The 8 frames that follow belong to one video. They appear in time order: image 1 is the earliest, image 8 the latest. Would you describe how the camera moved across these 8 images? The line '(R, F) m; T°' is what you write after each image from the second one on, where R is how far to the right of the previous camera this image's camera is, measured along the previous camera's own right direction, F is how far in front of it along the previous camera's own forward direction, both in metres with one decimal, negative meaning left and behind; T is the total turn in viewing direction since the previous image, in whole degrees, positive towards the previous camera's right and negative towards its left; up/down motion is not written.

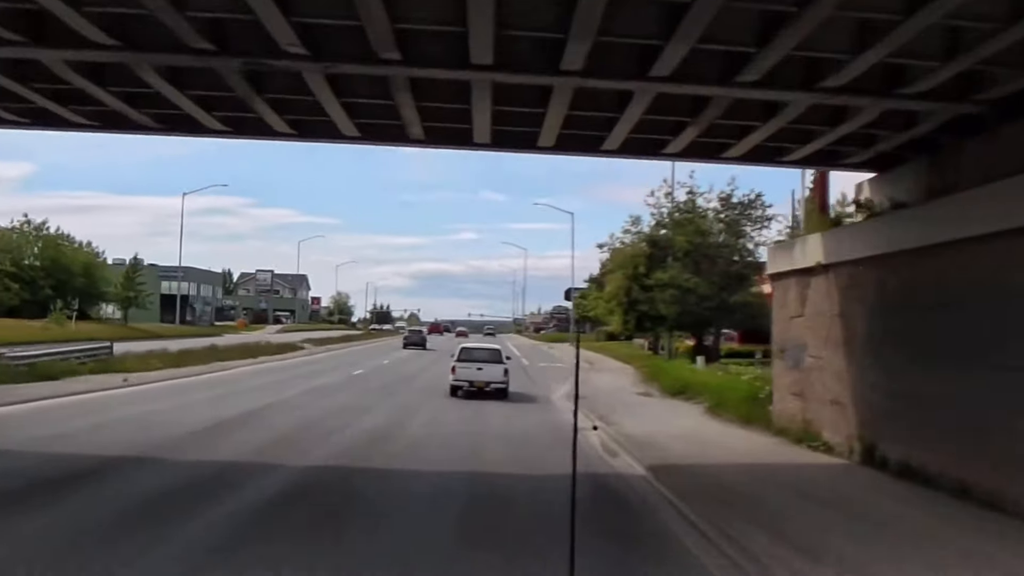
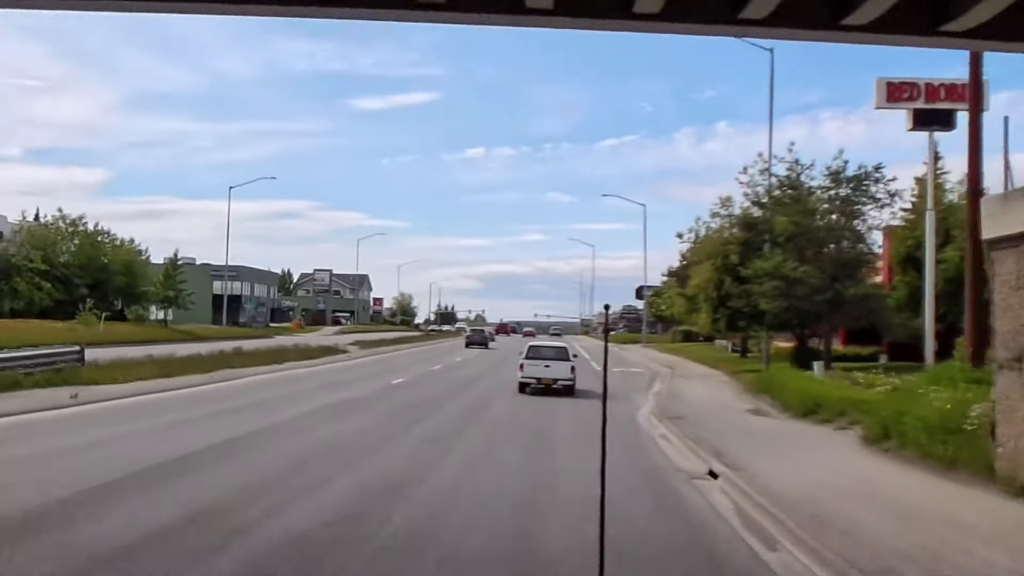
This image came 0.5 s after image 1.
(-0.1, +4.6) m; -3°
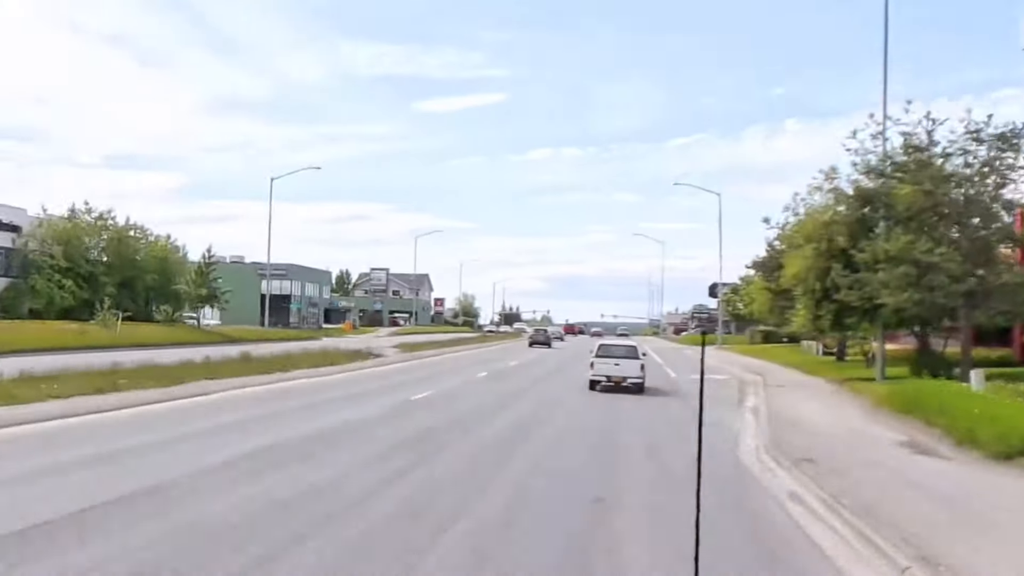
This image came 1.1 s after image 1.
(+0.2, +4.7) m; -3°
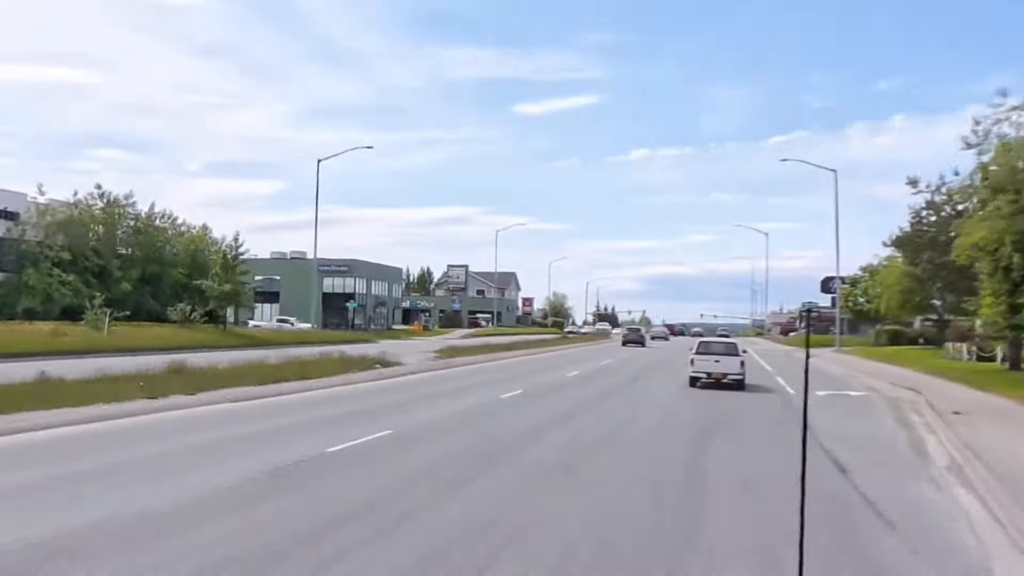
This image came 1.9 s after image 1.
(+0.8, +7.4) m; -5°
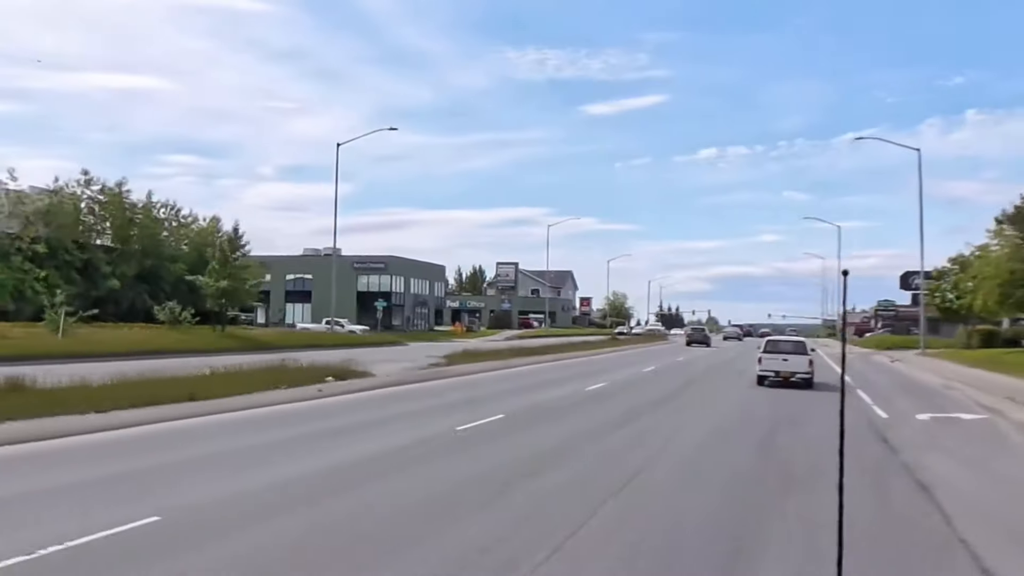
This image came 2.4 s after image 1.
(+1.0, +5.0) m; -3°
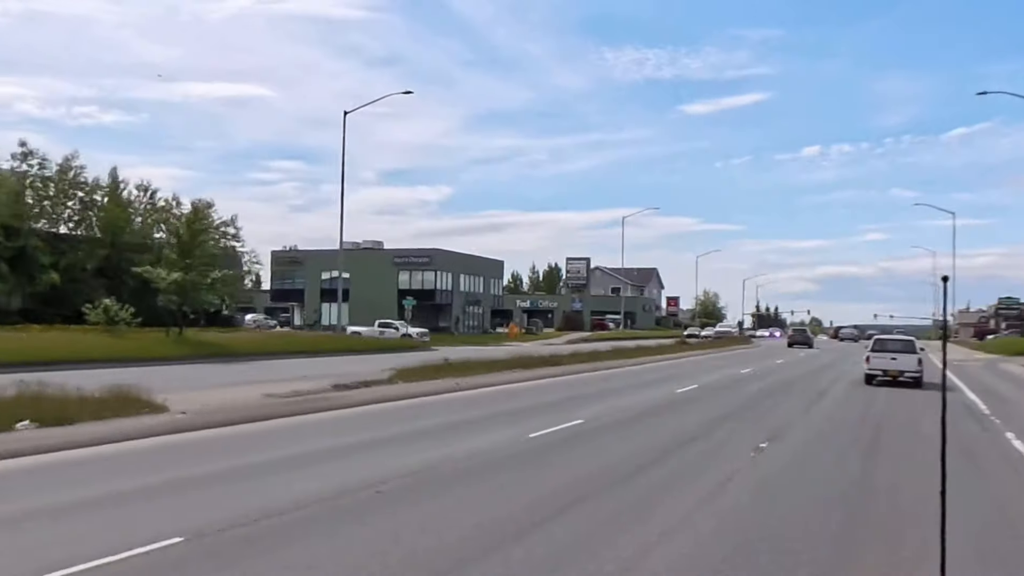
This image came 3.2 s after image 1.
(+1.9, +7.5) m; -5°
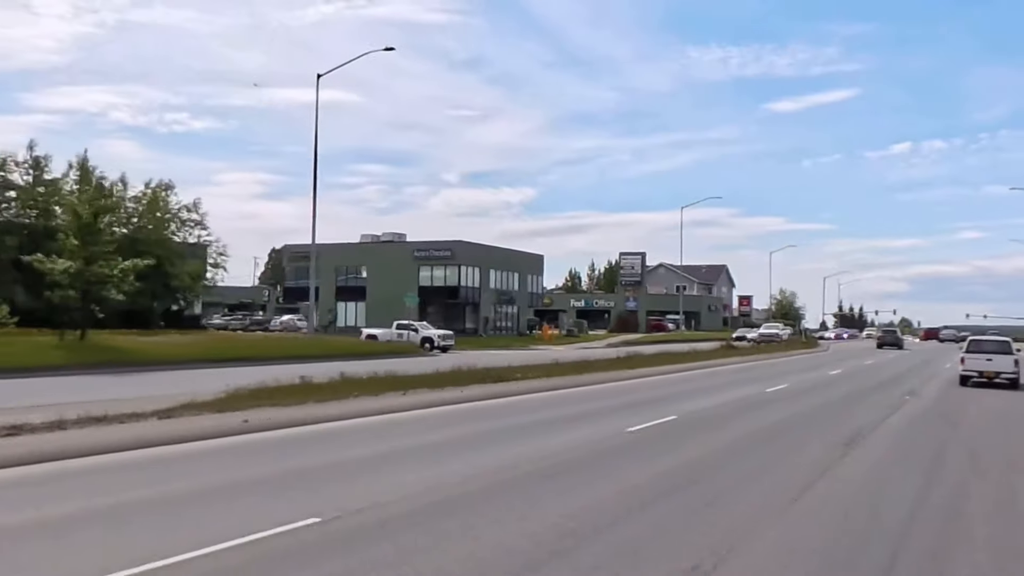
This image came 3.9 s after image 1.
(+2.1, +6.2) m; -4°
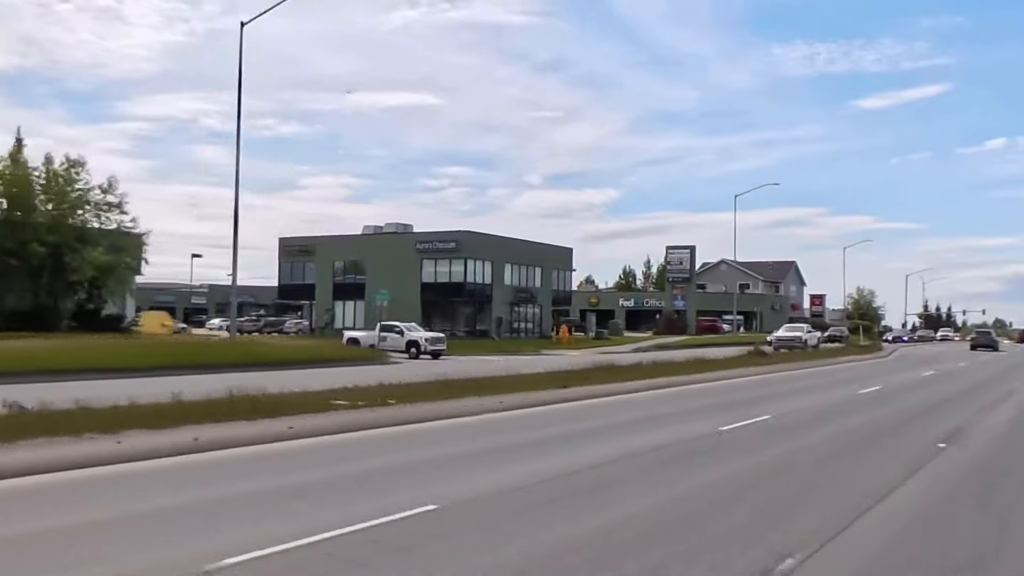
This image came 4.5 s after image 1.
(+2.5, +6.1) m; -4°
